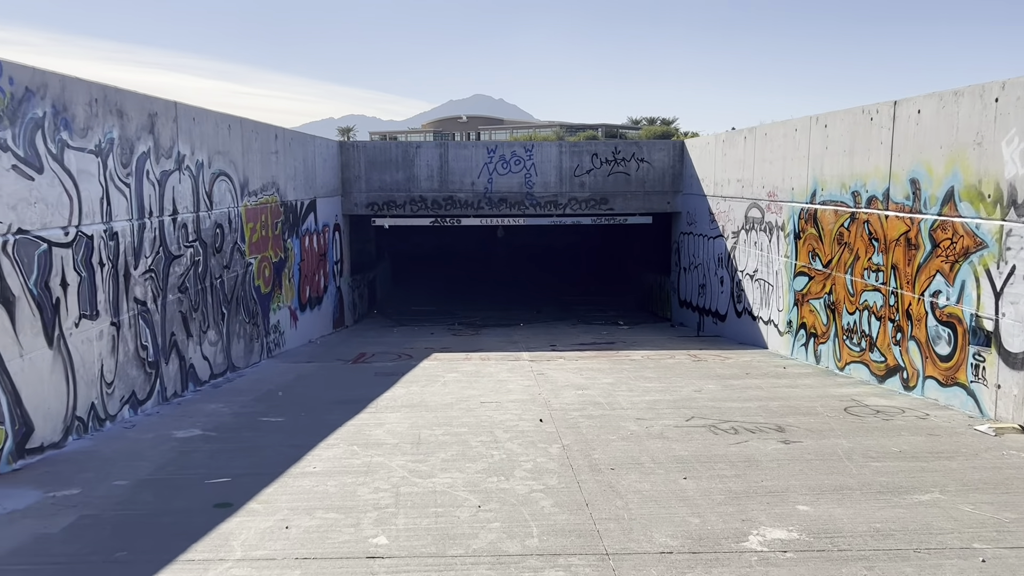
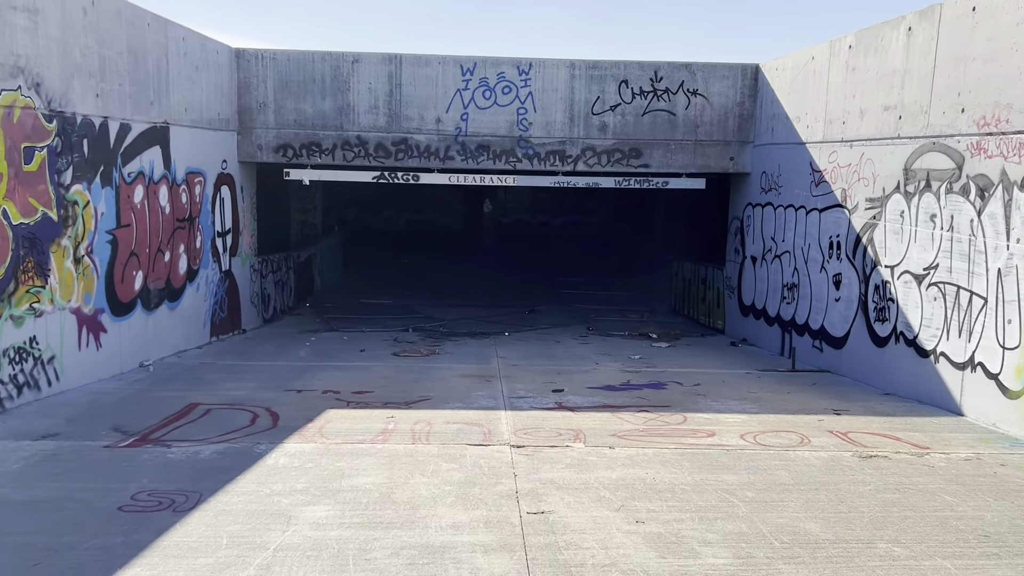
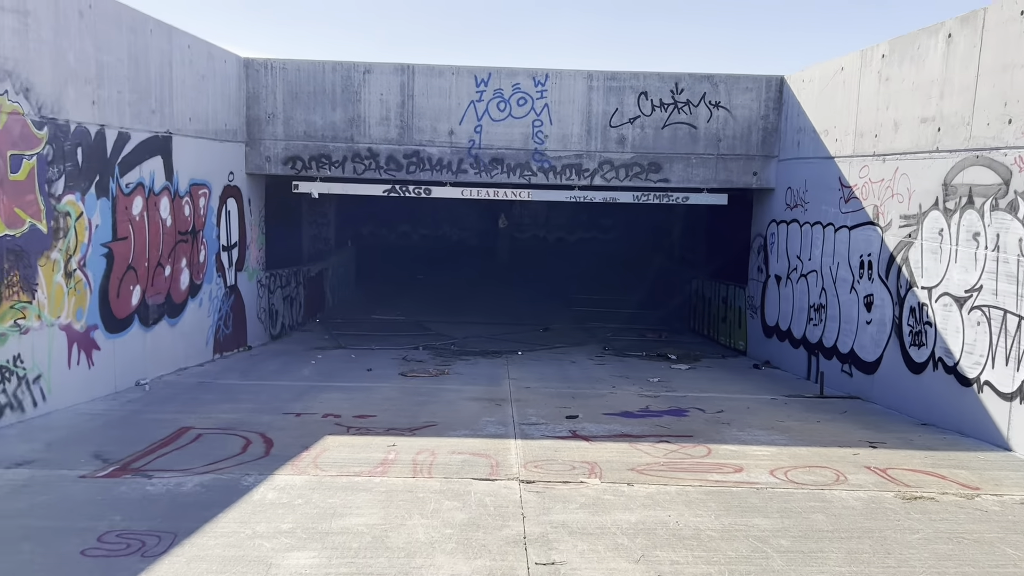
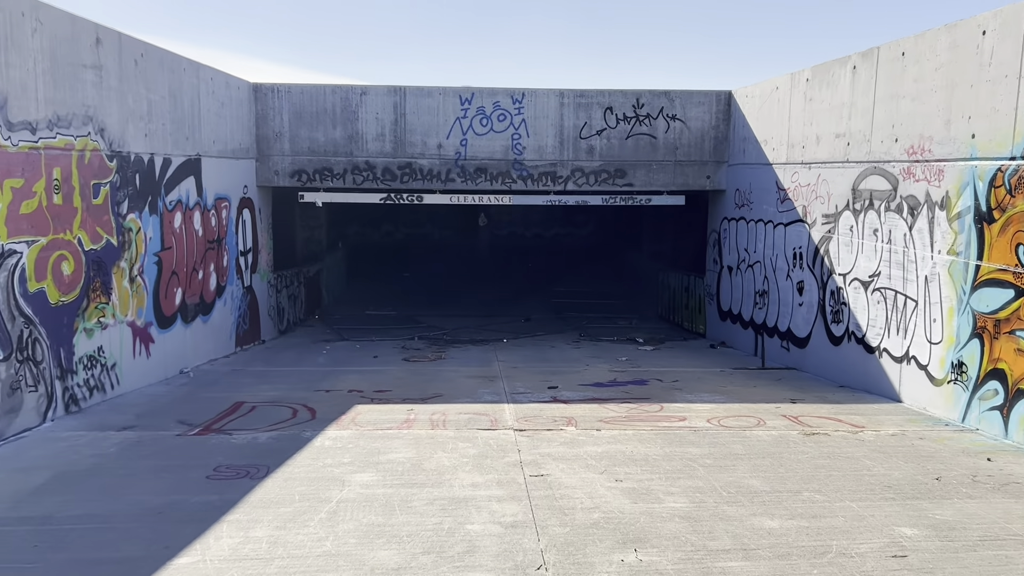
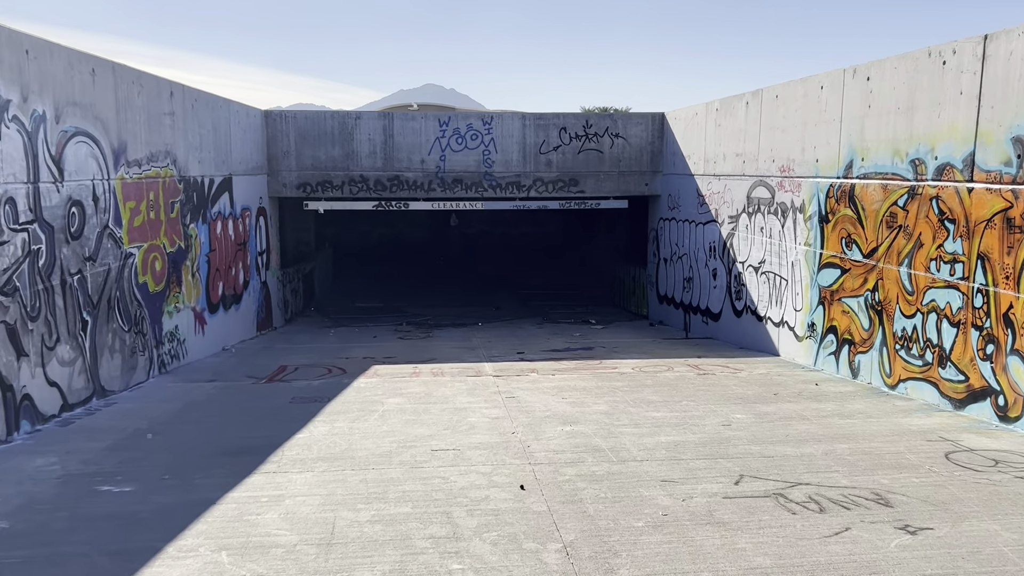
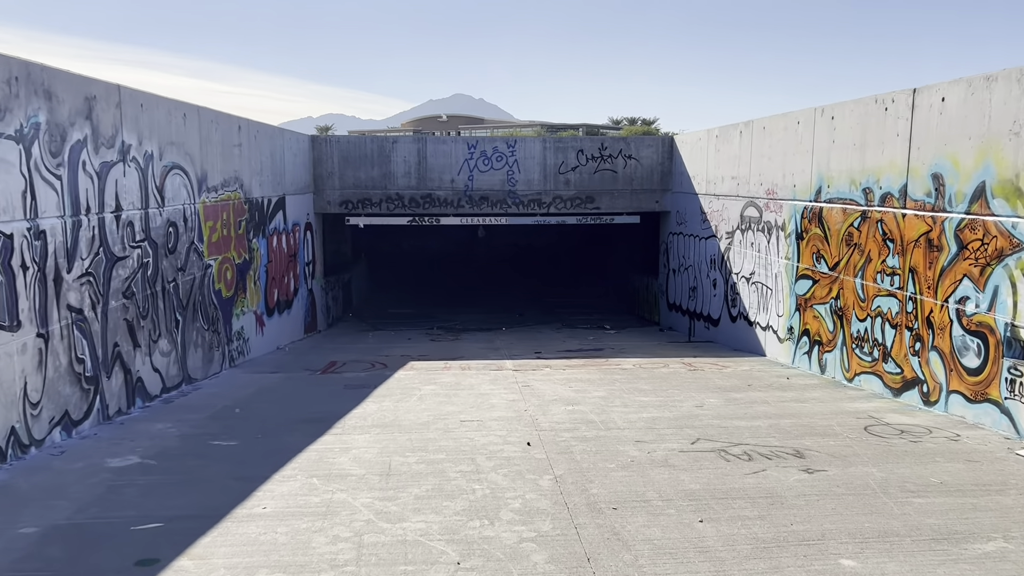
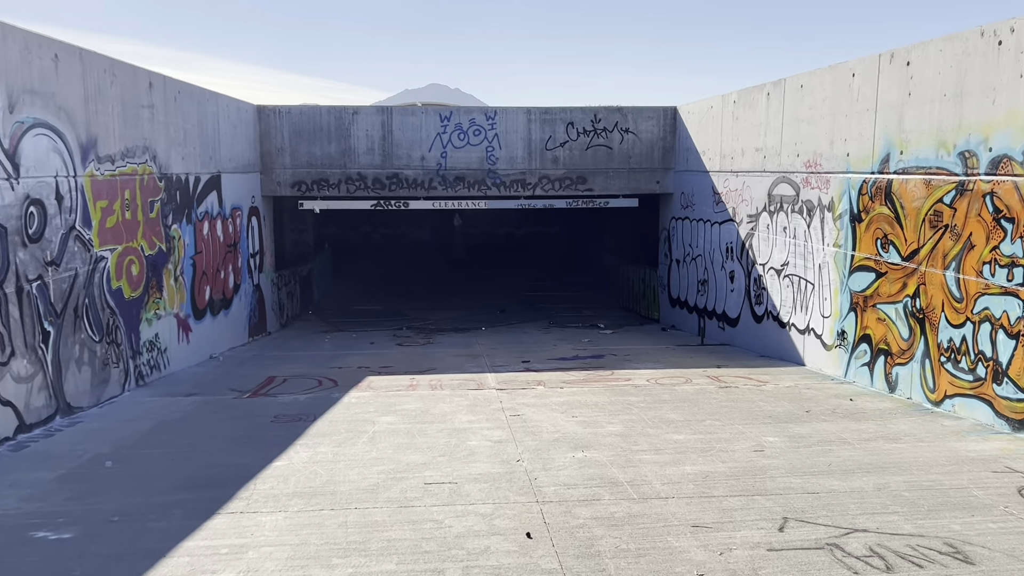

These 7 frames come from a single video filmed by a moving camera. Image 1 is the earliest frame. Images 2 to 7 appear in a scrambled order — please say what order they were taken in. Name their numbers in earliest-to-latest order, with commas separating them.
6, 5, 7, 4, 2, 3
